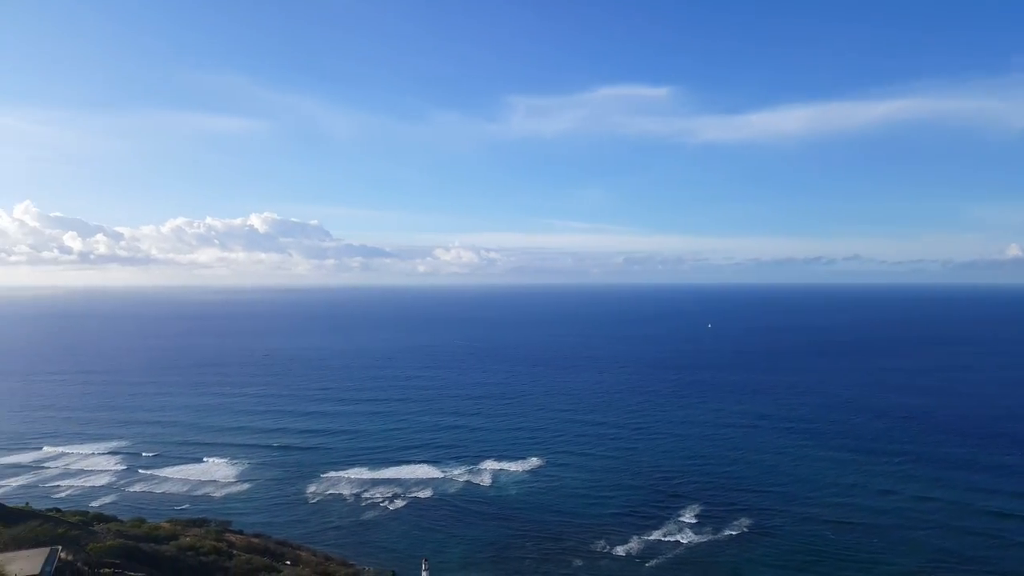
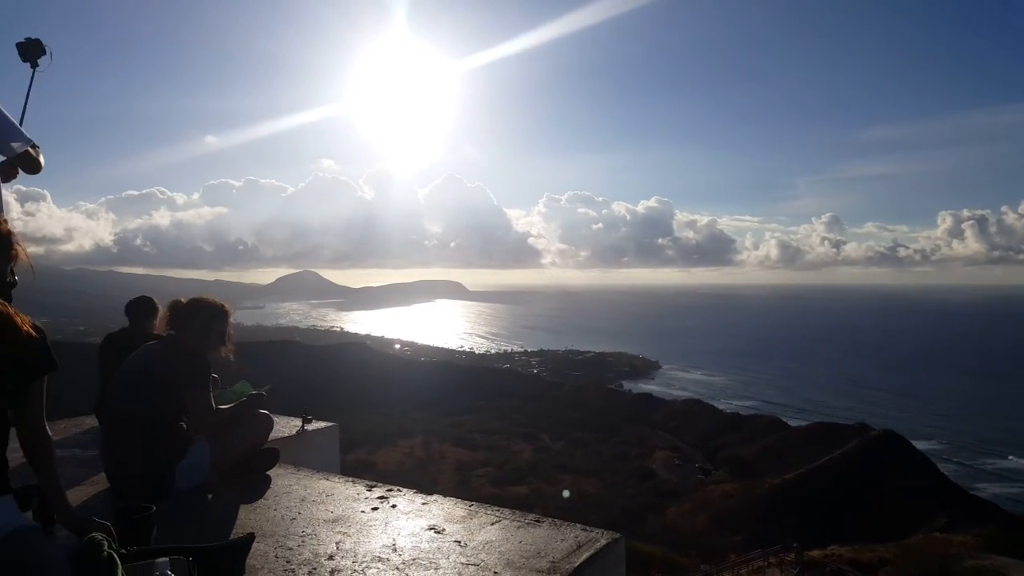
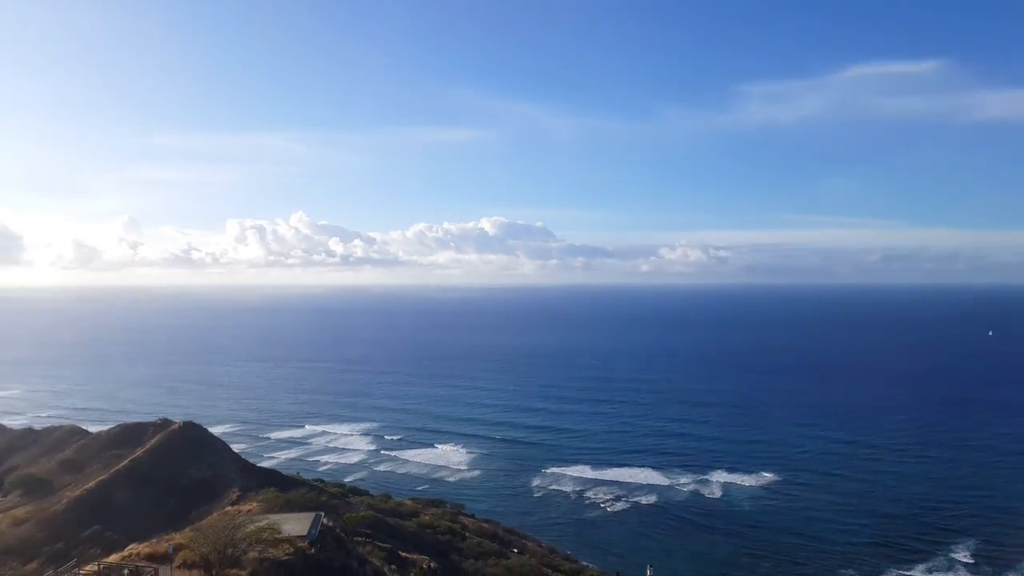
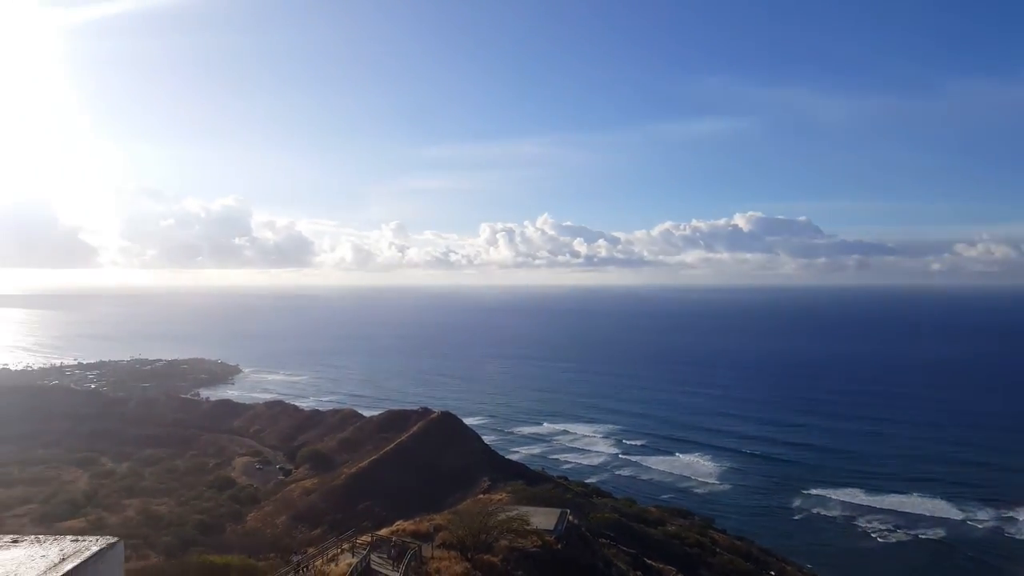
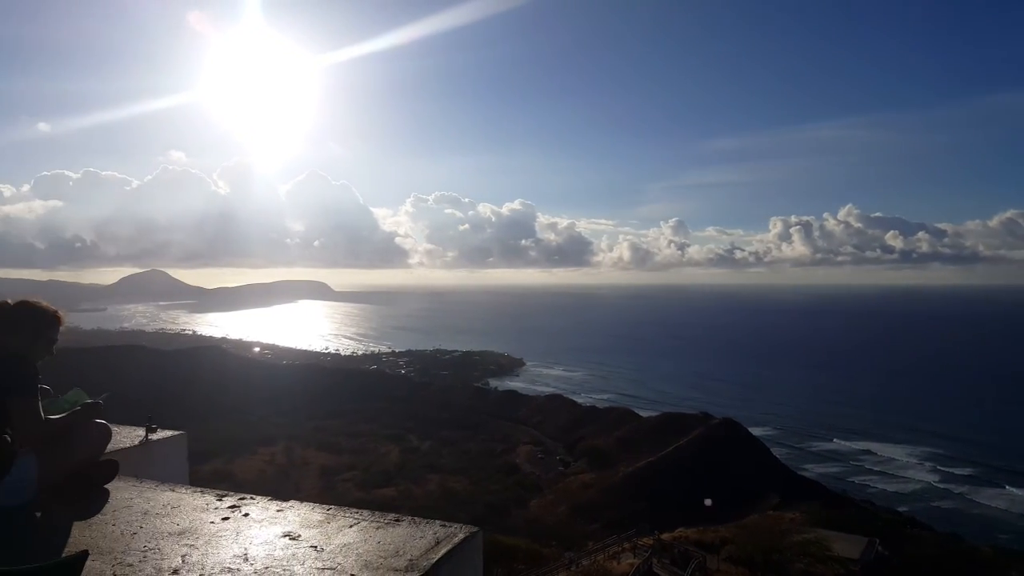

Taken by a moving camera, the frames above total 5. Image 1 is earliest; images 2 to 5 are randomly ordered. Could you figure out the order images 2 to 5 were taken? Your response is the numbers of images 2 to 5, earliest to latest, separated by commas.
3, 4, 5, 2
